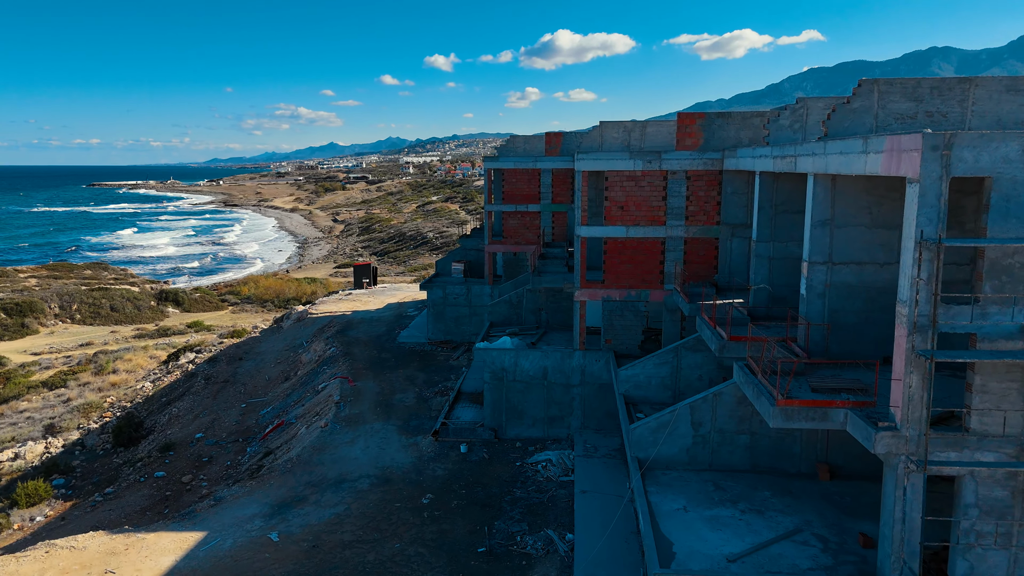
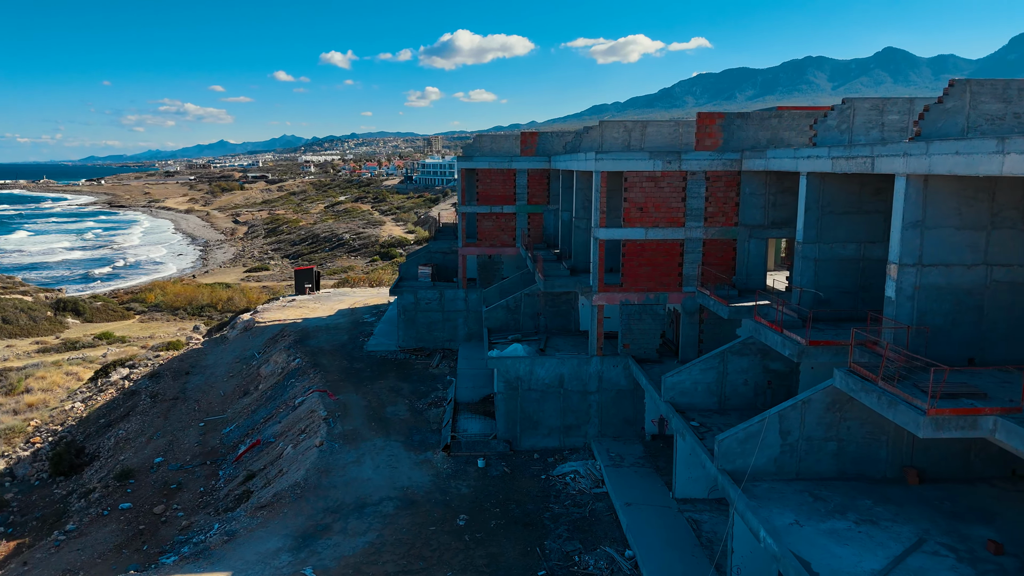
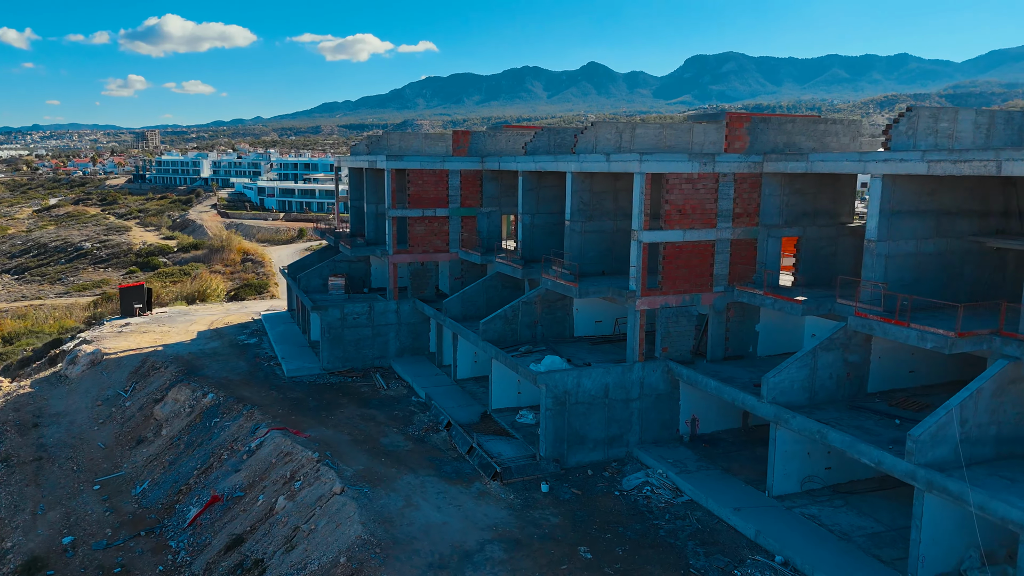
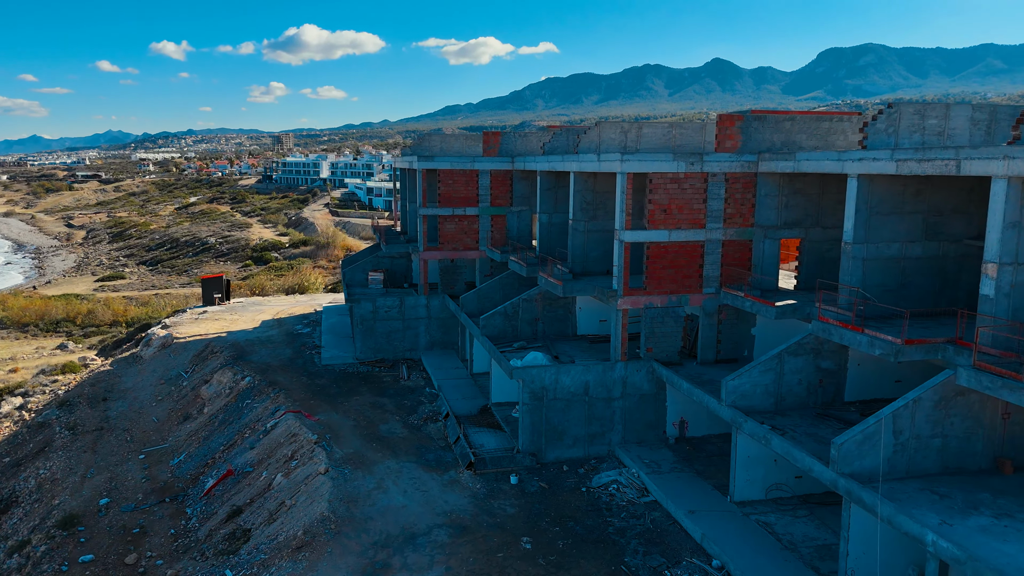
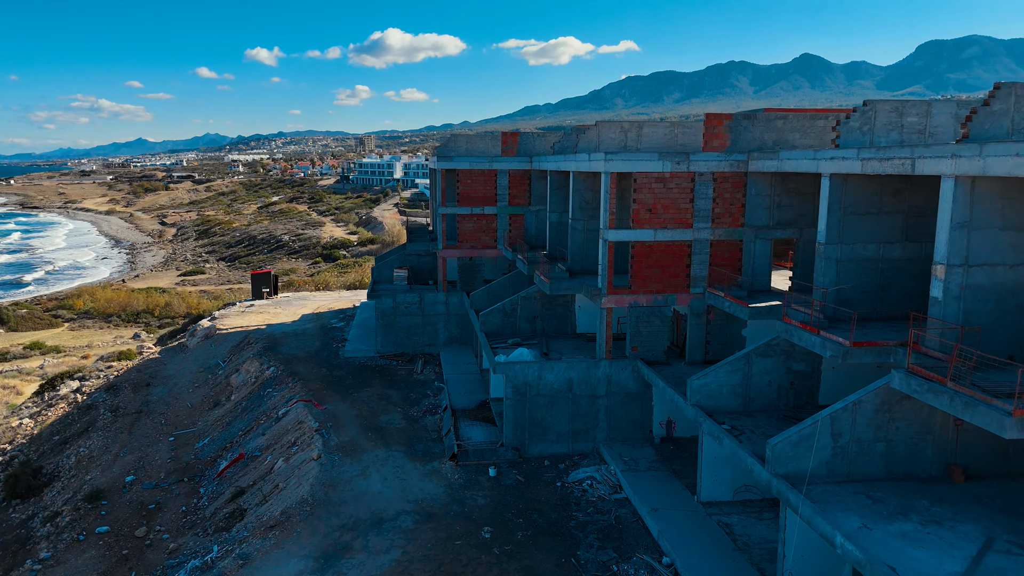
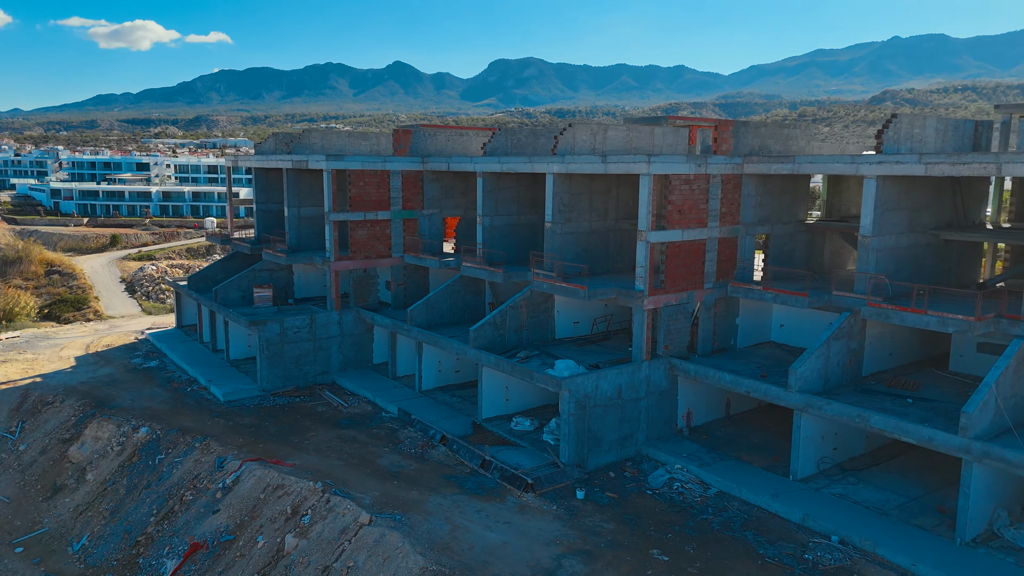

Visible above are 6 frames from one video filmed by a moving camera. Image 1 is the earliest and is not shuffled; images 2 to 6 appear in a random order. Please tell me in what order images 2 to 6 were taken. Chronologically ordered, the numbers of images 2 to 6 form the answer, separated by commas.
2, 5, 4, 3, 6
